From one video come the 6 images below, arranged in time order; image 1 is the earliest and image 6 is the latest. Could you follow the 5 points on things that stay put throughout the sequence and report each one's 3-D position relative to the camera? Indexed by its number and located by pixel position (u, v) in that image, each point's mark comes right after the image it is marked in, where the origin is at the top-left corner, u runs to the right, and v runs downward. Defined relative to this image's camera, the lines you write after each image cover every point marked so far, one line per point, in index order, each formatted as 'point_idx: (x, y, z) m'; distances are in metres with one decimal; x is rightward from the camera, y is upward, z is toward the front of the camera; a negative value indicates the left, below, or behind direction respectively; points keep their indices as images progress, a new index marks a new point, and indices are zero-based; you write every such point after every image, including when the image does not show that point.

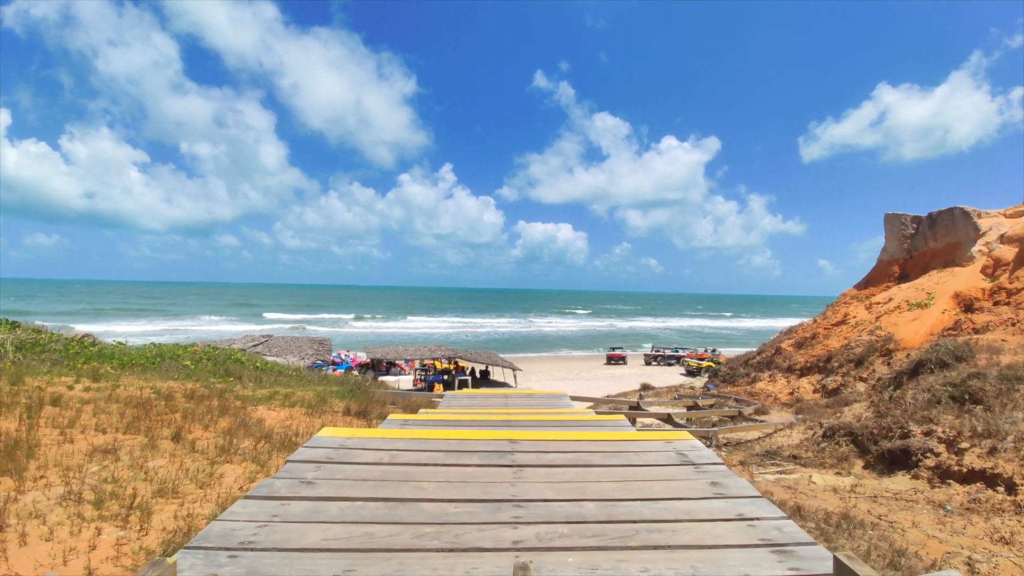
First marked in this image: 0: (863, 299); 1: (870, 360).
0: (+11.6, -0.4, +15.6) m
1: (+8.9, -1.8, +11.8) m
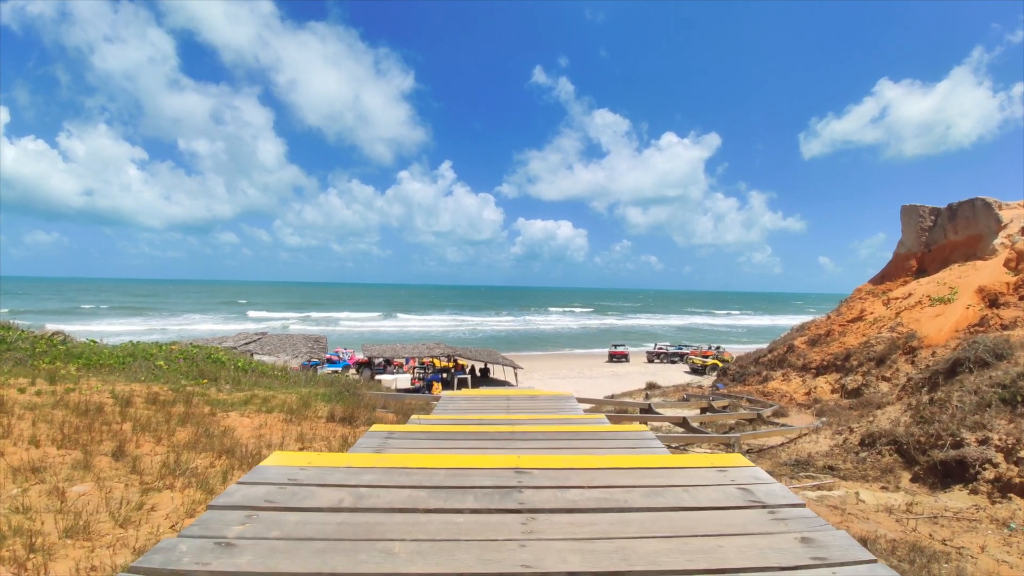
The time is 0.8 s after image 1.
0: (+11.7, -0.2, +14.9) m
1: (+8.9, -1.7, +11.1) m
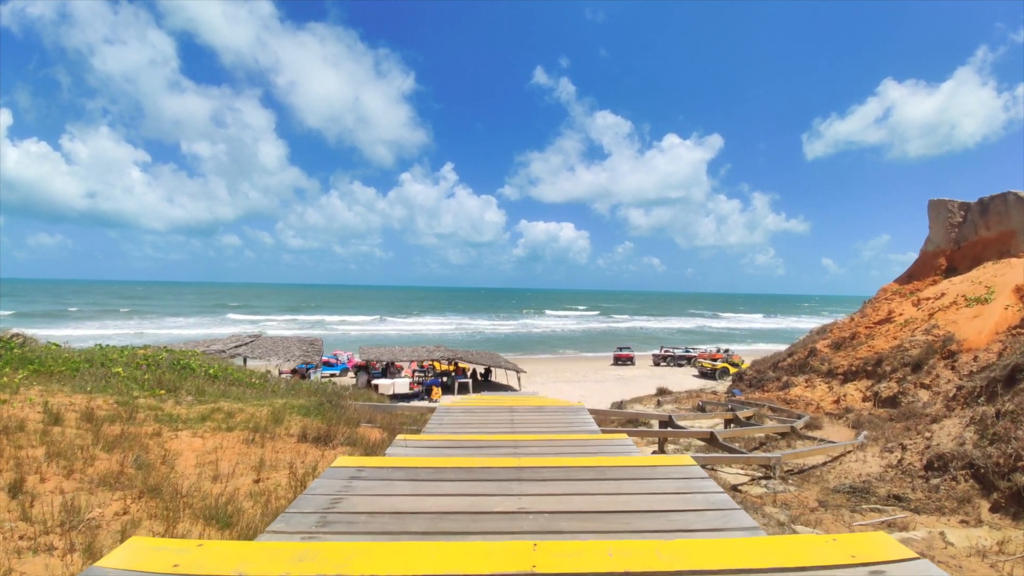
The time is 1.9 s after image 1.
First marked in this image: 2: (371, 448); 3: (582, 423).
0: (+11.8, -0.2, +14.0) m
1: (+9.0, -1.6, +10.2) m
2: (-1.4, -1.6, +4.7) m
3: (+0.9, -1.7, +6.1) m
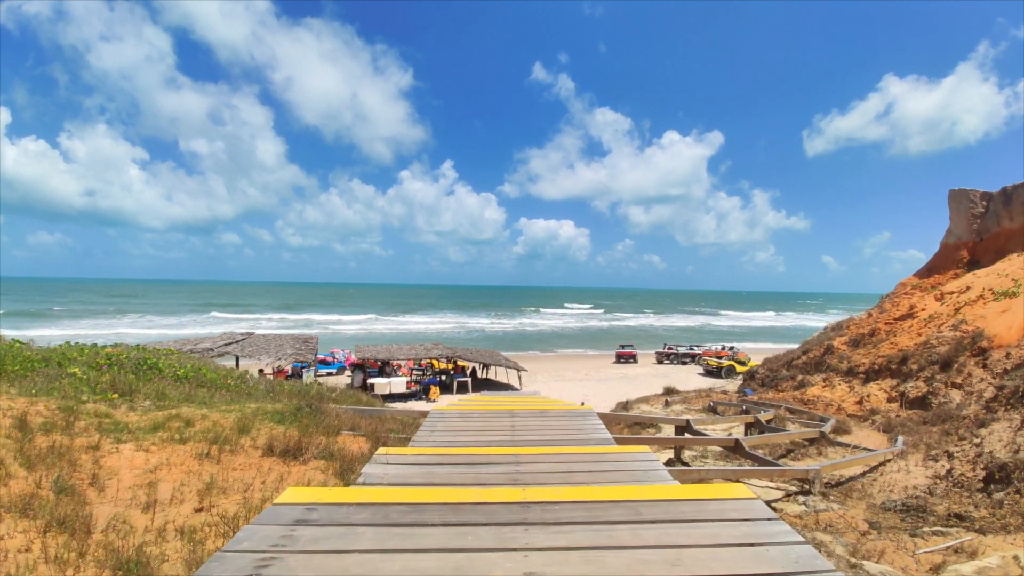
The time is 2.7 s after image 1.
0: (+11.8, 0.0, +13.3) m
1: (+9.0, -1.5, +9.5) m
2: (-1.4, -1.5, +4.1) m
3: (+0.9, -1.6, +5.4) m
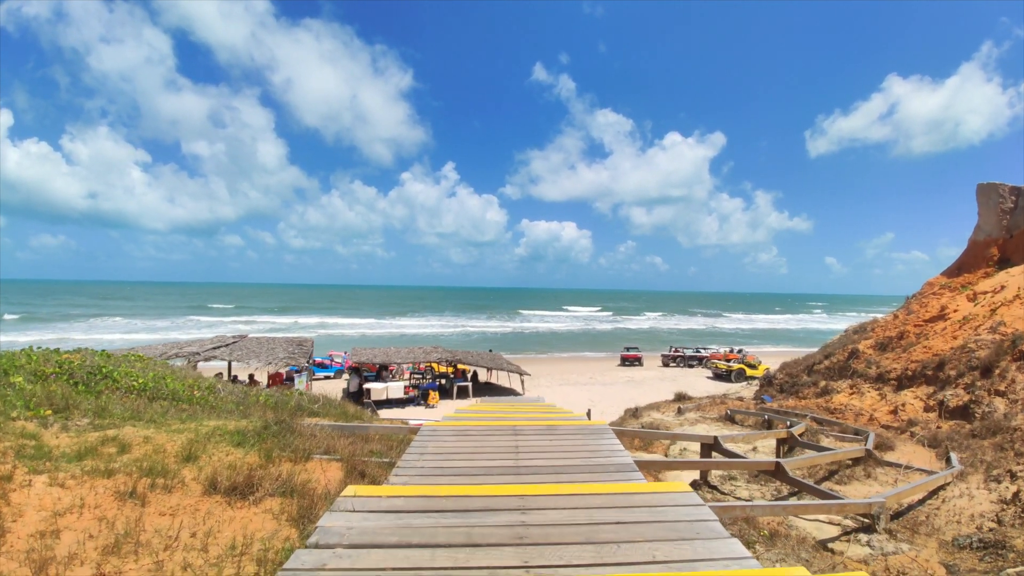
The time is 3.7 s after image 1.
0: (+11.8, 0.0, +12.5) m
1: (+9.0, -1.5, +8.6) m
2: (-1.4, -1.5, +3.3) m
3: (+0.9, -1.6, +4.6) m
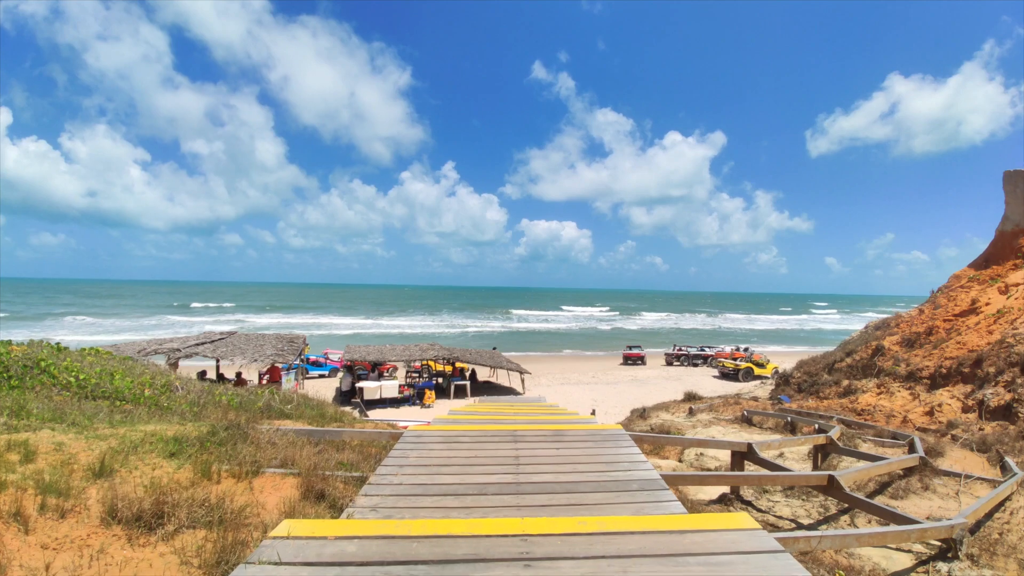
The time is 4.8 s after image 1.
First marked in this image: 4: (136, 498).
0: (+11.8, +0.1, +11.7) m
1: (+9.0, -1.3, +7.8) m
2: (-1.4, -1.3, +2.5) m
3: (+0.9, -1.4, +3.8) m
4: (-2.1, -1.2, +2.7) m
